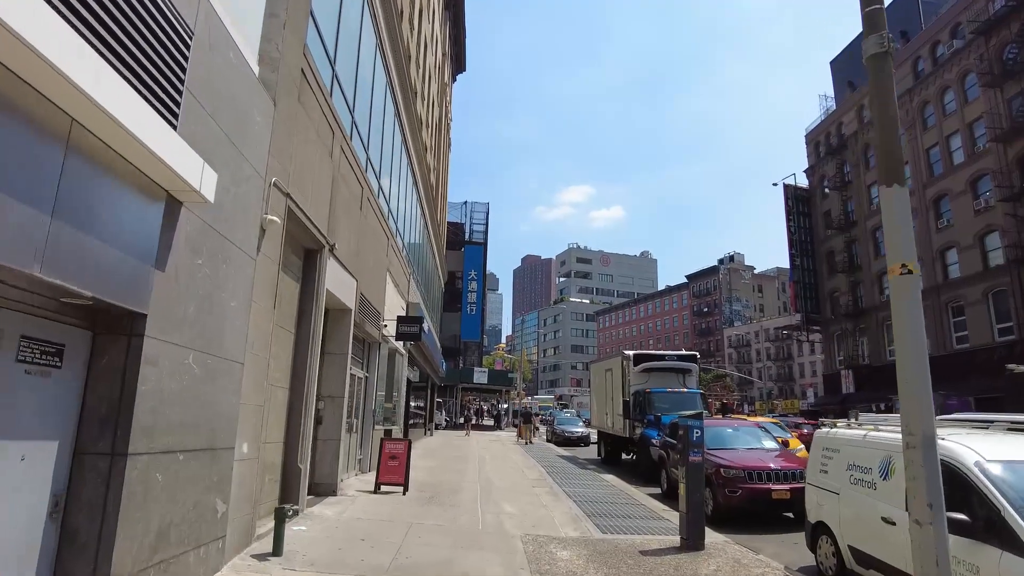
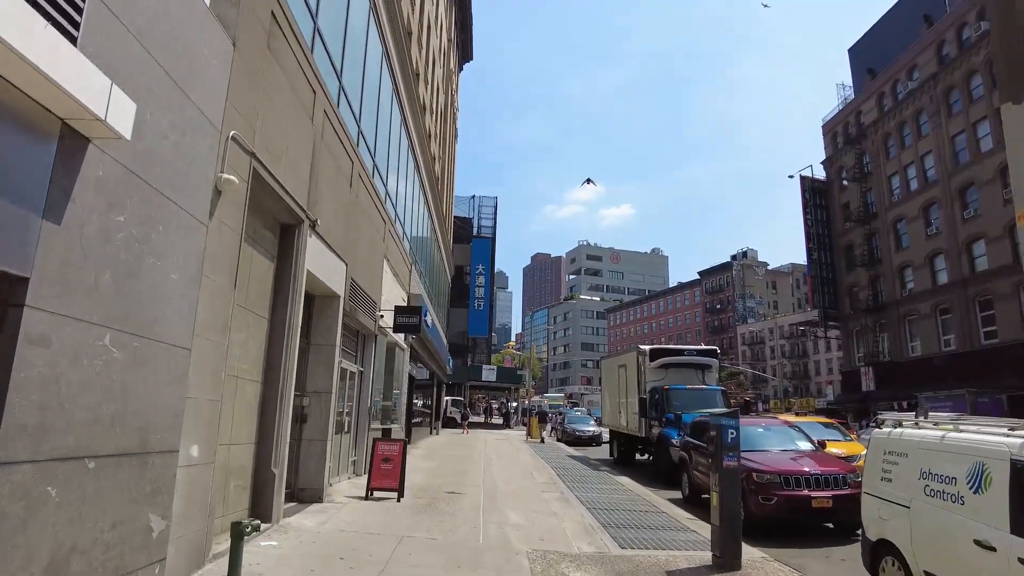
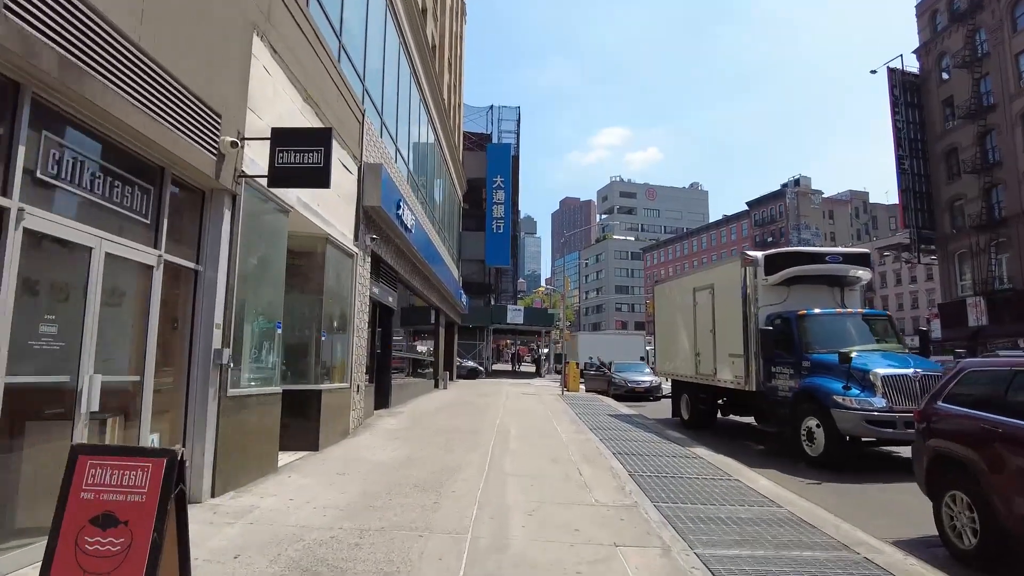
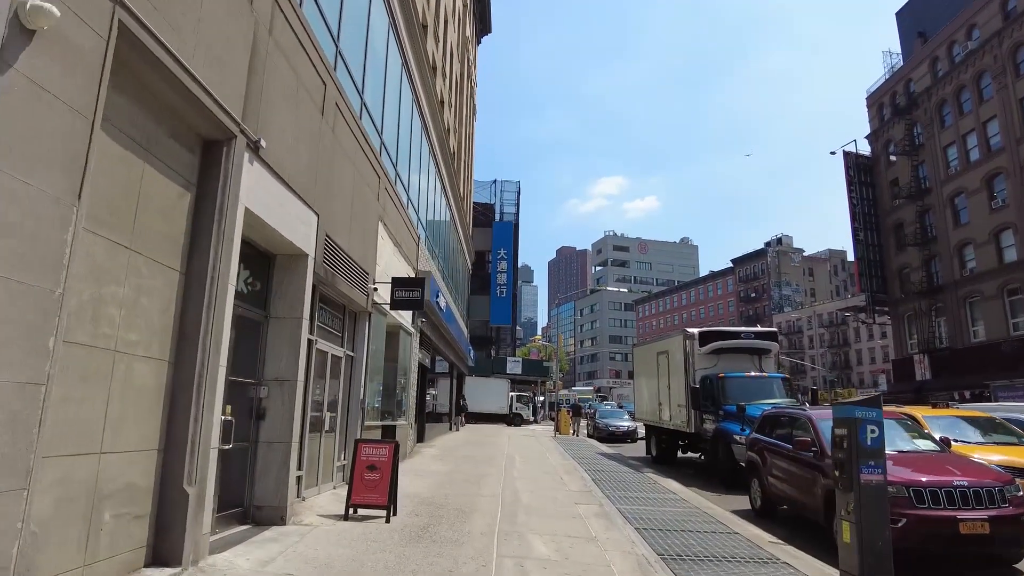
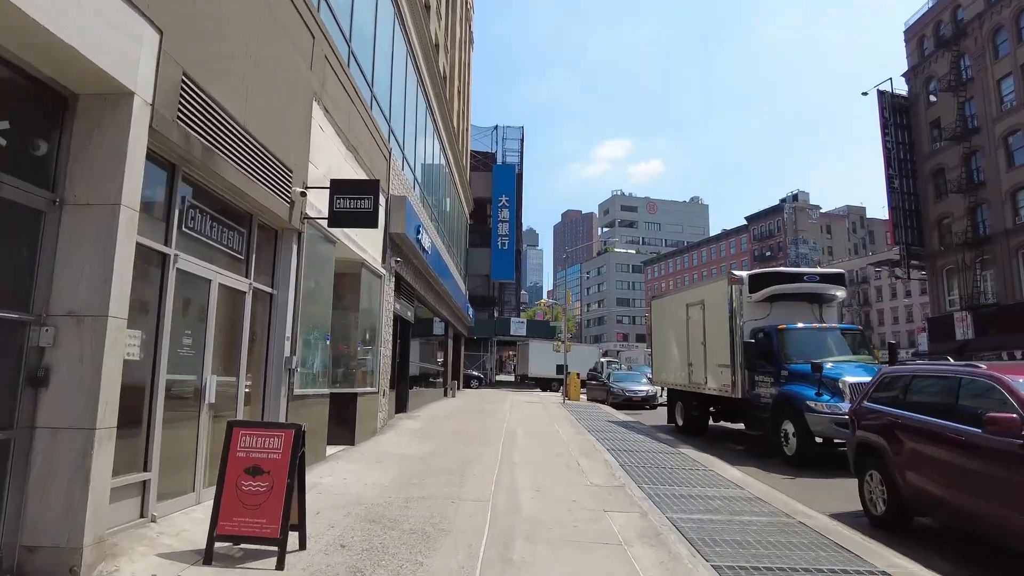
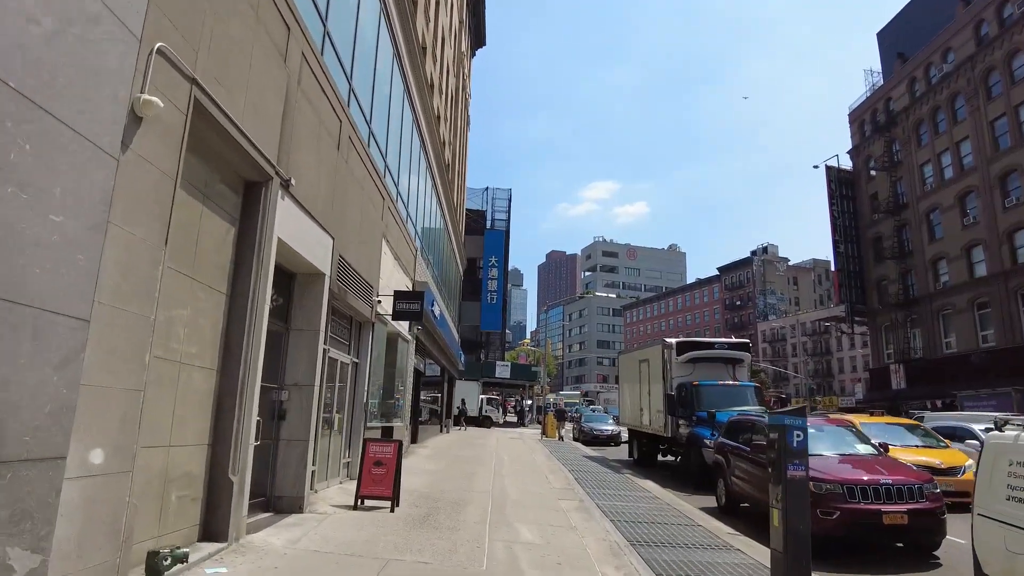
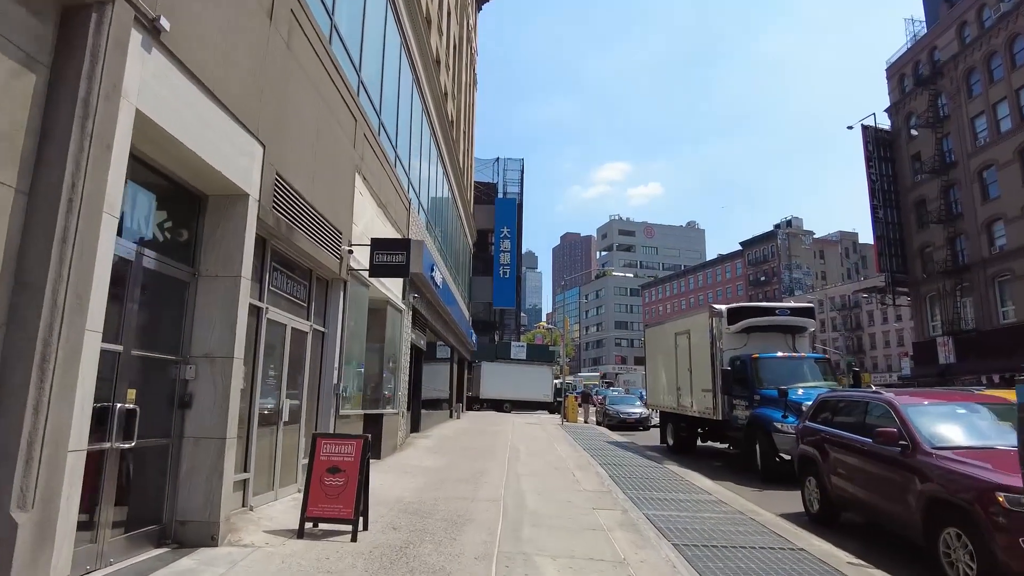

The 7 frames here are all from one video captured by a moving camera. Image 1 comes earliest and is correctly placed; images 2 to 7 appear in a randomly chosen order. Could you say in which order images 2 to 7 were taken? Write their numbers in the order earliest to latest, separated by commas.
2, 6, 4, 7, 5, 3
